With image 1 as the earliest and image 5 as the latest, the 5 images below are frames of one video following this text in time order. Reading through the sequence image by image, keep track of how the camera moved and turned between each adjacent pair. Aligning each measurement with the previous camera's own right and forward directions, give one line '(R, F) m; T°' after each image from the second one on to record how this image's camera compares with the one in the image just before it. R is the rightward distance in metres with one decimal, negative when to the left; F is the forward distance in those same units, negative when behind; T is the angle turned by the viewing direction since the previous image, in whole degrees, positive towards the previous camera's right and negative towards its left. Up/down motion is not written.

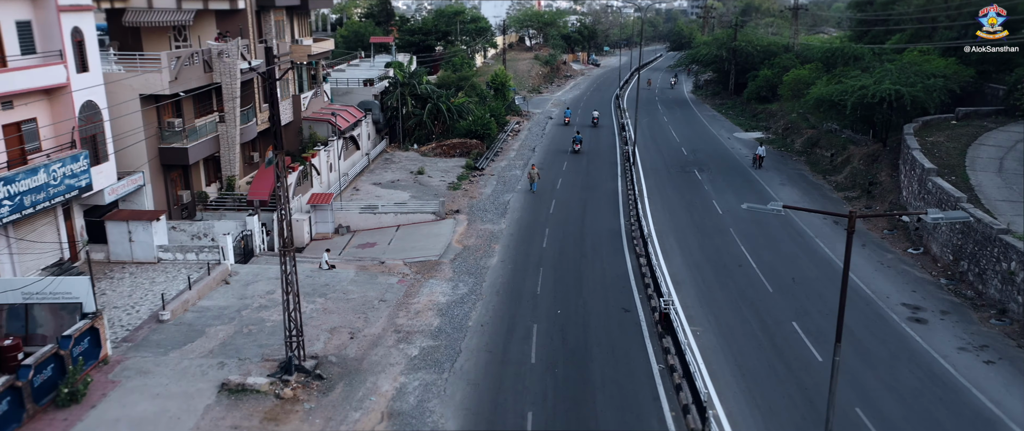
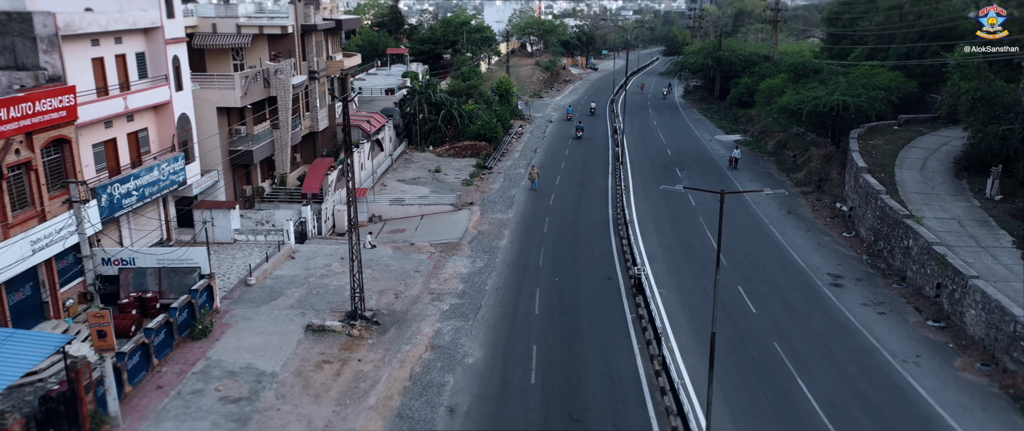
(-0.3, -6.6) m; 0°
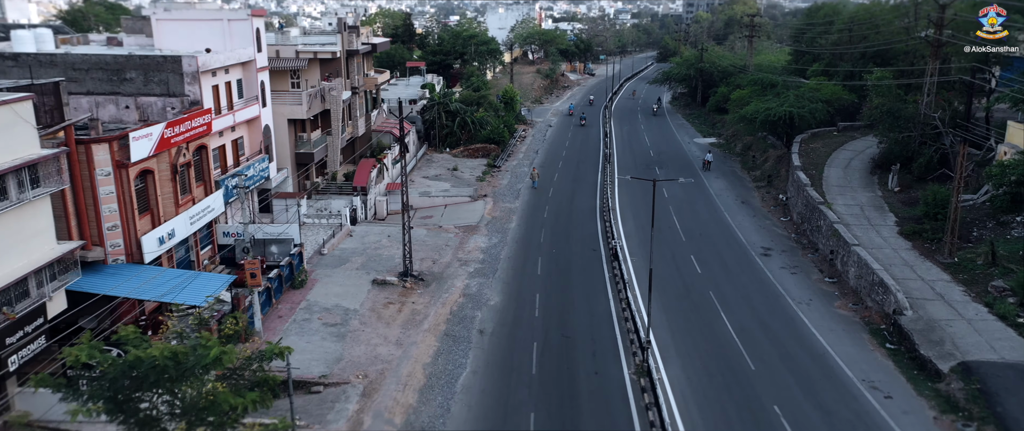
(-0.4, -9.6) m; 0°
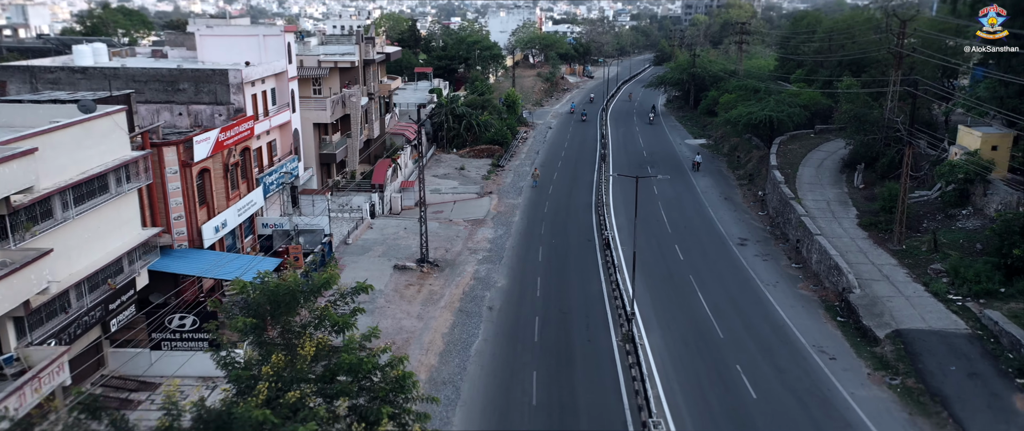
(-0.2, -4.8) m; 0°
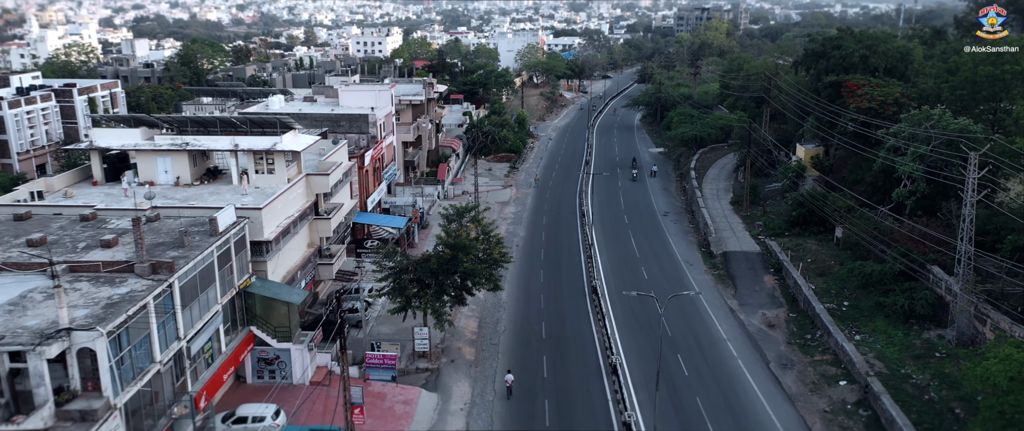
(-1.2, -29.5) m; 0°
